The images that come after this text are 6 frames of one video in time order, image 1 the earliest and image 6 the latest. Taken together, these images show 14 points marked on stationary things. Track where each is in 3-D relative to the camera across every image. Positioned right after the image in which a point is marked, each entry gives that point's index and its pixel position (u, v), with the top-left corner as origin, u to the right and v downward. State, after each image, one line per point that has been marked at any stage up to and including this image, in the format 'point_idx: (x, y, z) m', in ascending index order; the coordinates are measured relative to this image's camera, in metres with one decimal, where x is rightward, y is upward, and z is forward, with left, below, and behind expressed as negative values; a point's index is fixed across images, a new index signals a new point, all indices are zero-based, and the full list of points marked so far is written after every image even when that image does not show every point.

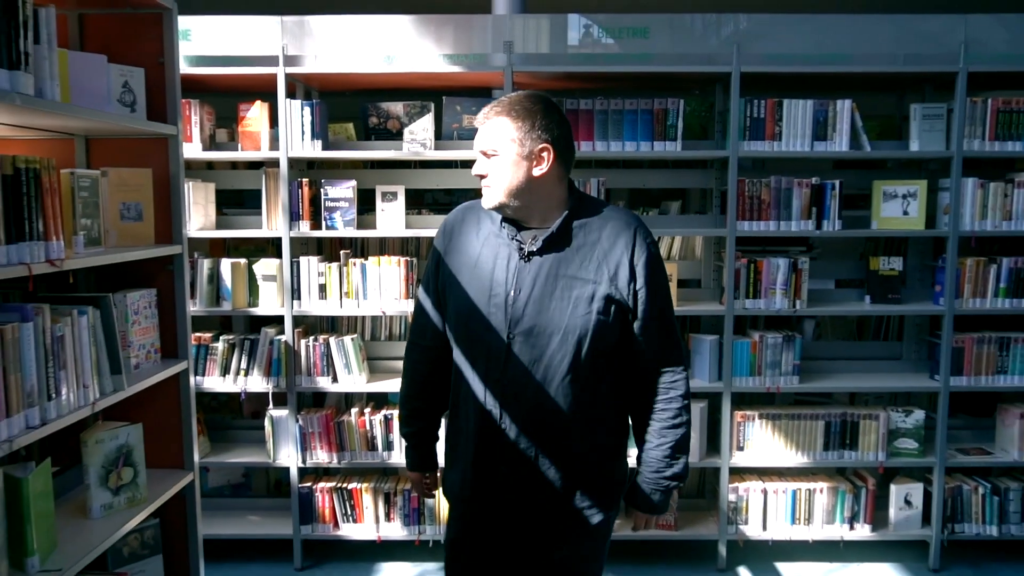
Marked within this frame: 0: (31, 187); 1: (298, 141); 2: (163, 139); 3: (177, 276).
0: (-0.9, +0.2, +1.7) m
1: (-0.9, +0.6, +3.6) m
2: (-0.9, +0.4, +2.4) m
3: (-0.9, 0.0, +2.4) m
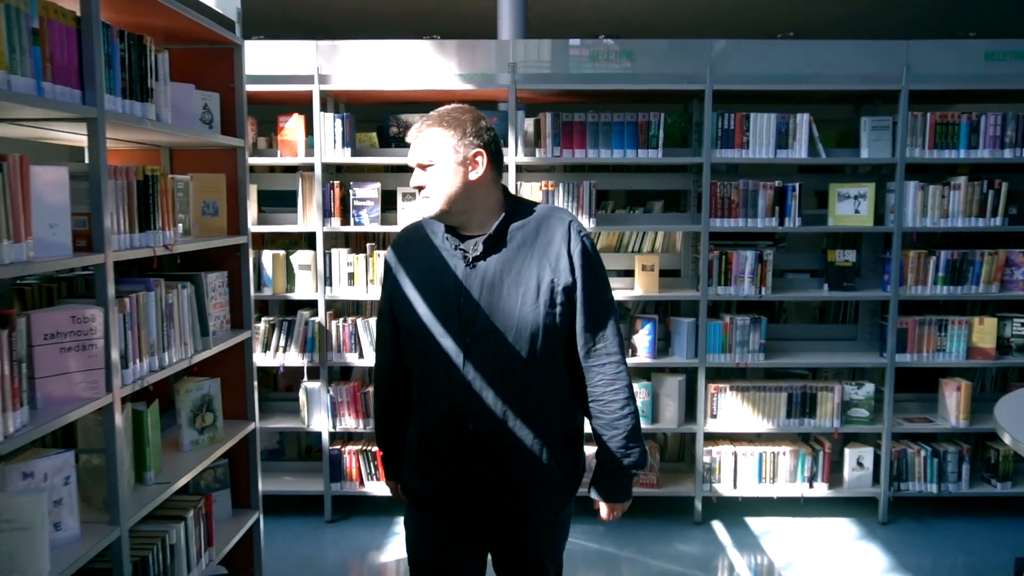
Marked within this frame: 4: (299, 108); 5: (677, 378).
0: (-0.9, +0.3, +2.3) m
1: (-0.9, +0.7, +4.1) m
2: (-0.9, +0.5, +2.9) m
3: (-0.9, +0.1, +2.9) m
4: (-1.1, +0.9, +4.6) m
5: (+0.8, -0.4, +4.2) m
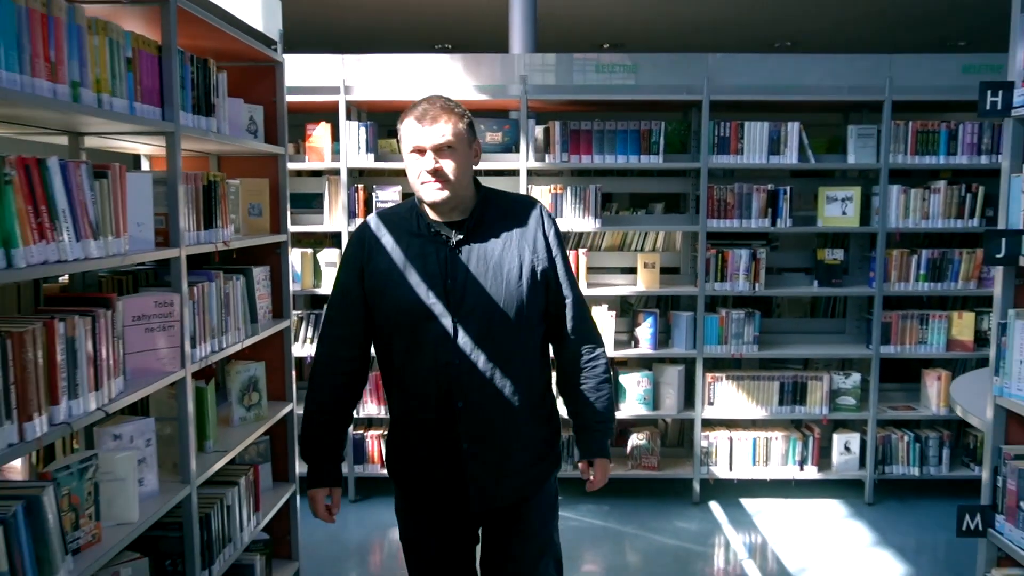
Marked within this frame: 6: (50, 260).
0: (-0.9, +0.3, +2.6) m
1: (-0.8, +0.7, +4.5) m
2: (-0.9, +0.5, +3.2) m
3: (-0.8, +0.1, +3.2) m
4: (-1.1, +1.0, +4.9) m
5: (+0.8, -0.4, +4.5) m
6: (-0.9, +0.1, +1.7) m
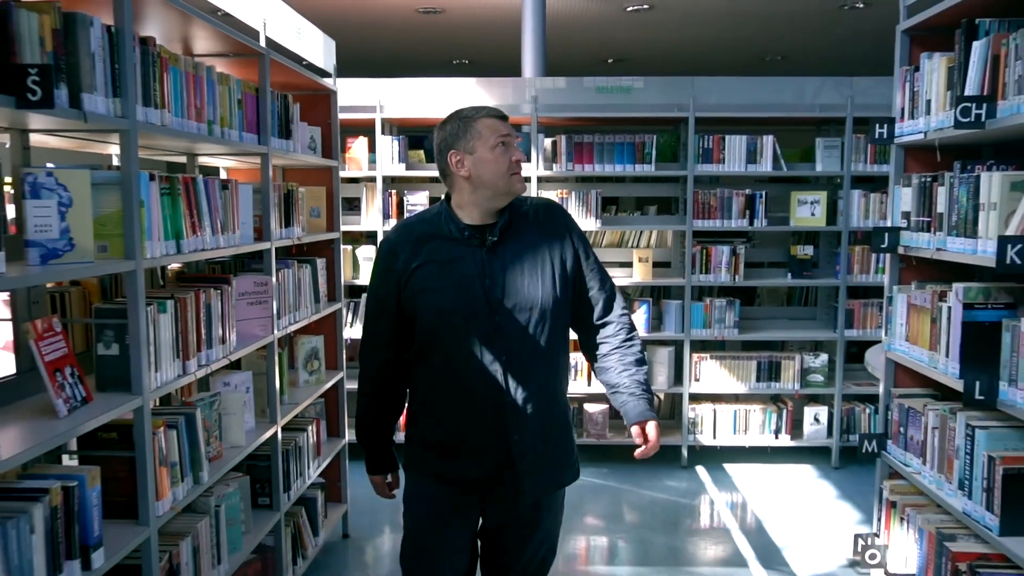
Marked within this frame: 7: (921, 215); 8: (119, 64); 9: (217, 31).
0: (-0.8, +0.3, +3.3) m
1: (-0.7, +0.7, +5.2) m
2: (-0.8, +0.5, +3.9) m
3: (-0.8, +0.2, +3.9) m
4: (-1.0, +1.0, +5.6) m
5: (+0.9, -0.4, +5.2) m
6: (-0.9, +0.1, +2.4) m
7: (+1.1, +0.2, +2.4) m
8: (-0.9, +0.5, +2.0) m
9: (-0.9, +0.8, +2.6) m
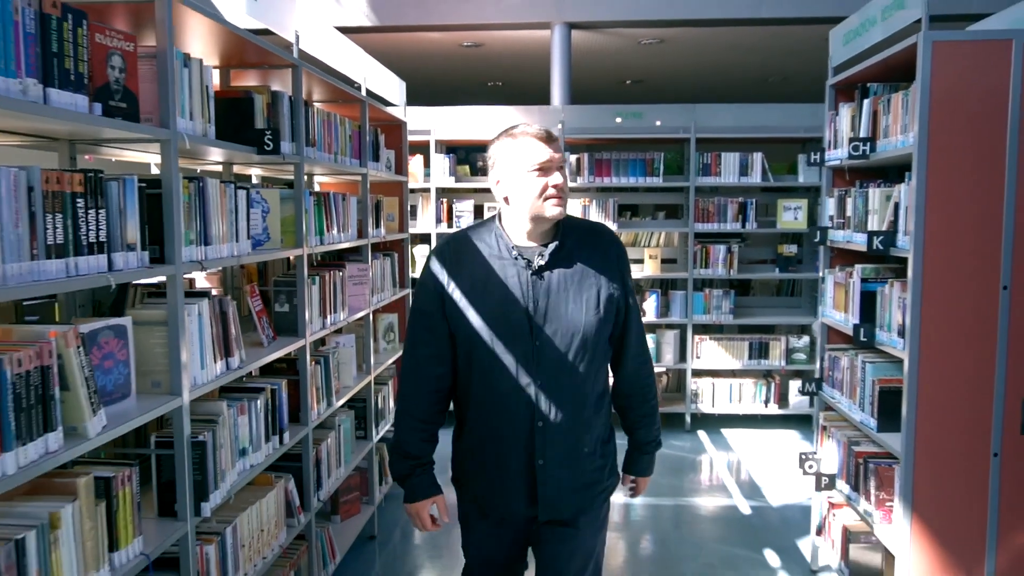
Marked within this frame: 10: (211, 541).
0: (-0.7, +0.4, +4.4) m
1: (-0.5, +0.8, +6.2) m
2: (-0.6, +0.6, +5.0) m
3: (-0.6, +0.2, +5.0) m
4: (-0.7, +1.1, +6.7) m
5: (+1.1, -0.3, +6.2) m
6: (-0.7, +0.2, +3.5) m
7: (+1.3, +0.3, +3.4) m
8: (-0.7, +0.6, +3.0) m
9: (-0.8, +0.8, +3.7) m
10: (-0.8, -0.7, +2.3) m
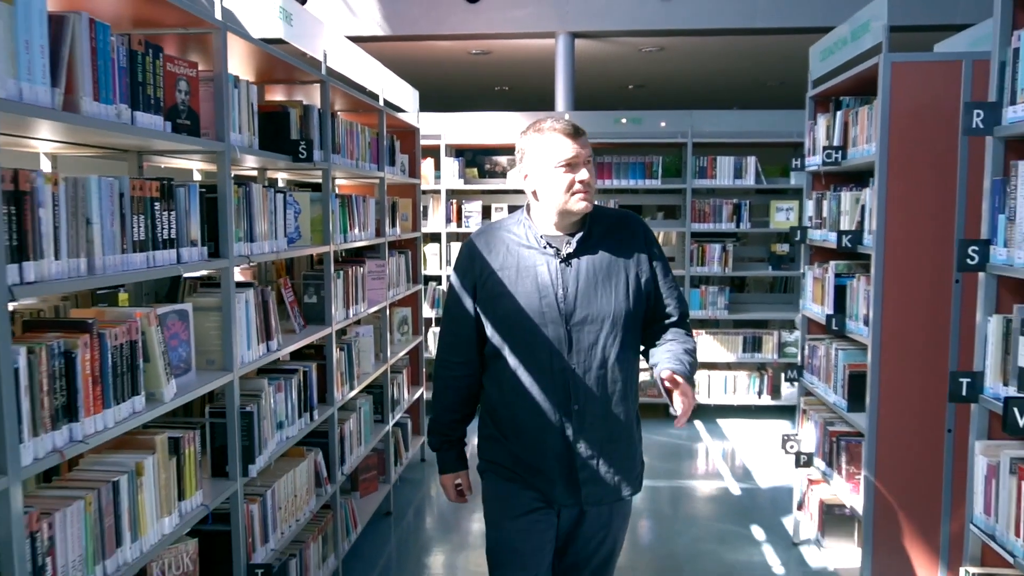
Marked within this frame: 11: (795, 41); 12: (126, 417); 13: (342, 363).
0: (-0.6, +0.4, +4.7) m
1: (-0.5, +0.8, +6.6) m
2: (-0.6, +0.6, +5.3) m
3: (-0.6, +0.3, +5.3) m
4: (-0.7, +1.1, +7.0) m
5: (+1.2, -0.3, +6.5) m
6: (-0.7, +0.2, +3.8) m
7: (+1.3, +0.3, +3.8) m
8: (-0.7, +0.6, +3.4) m
9: (-0.7, +0.9, +4.0) m
10: (-0.8, -0.7, +2.7) m
11: (+2.3, +2.0, +7.2) m
12: (-0.8, -0.3, +1.9) m
13: (-0.7, -0.3, +3.7) m
